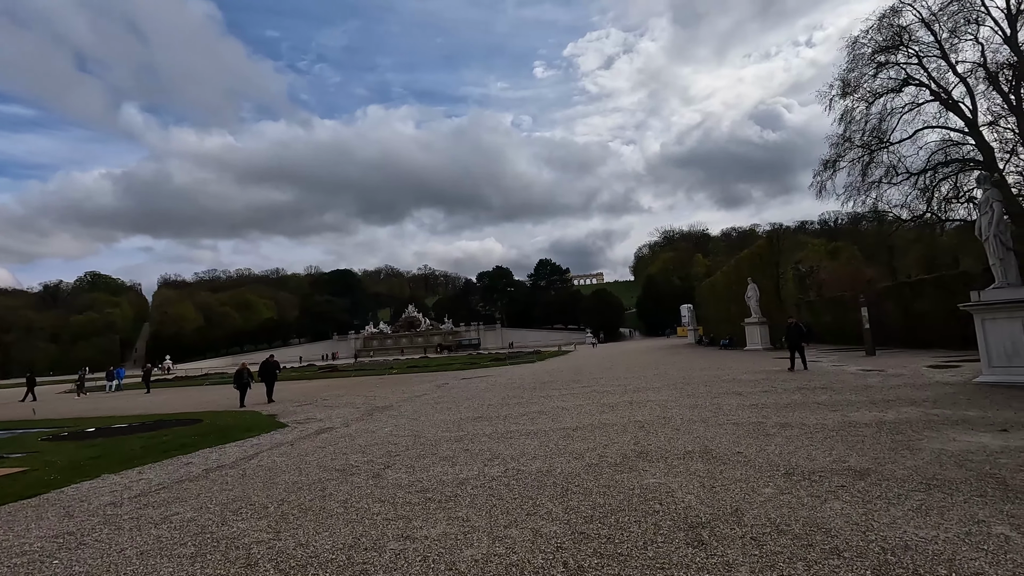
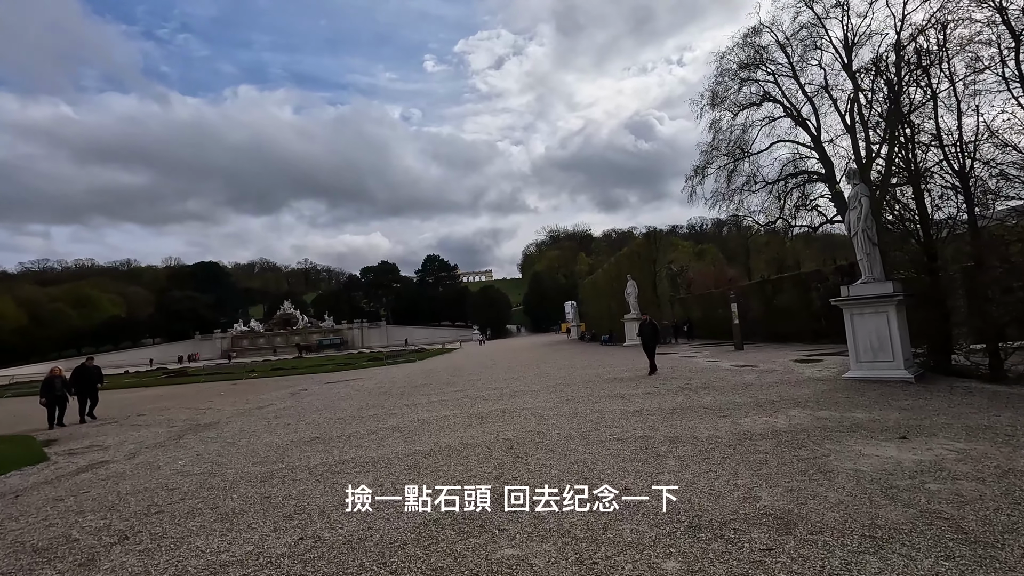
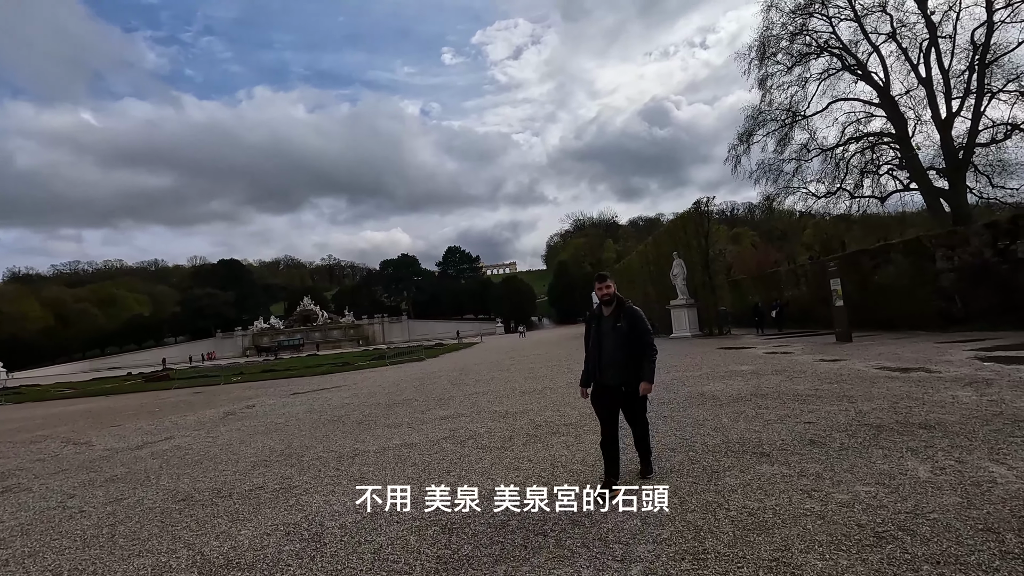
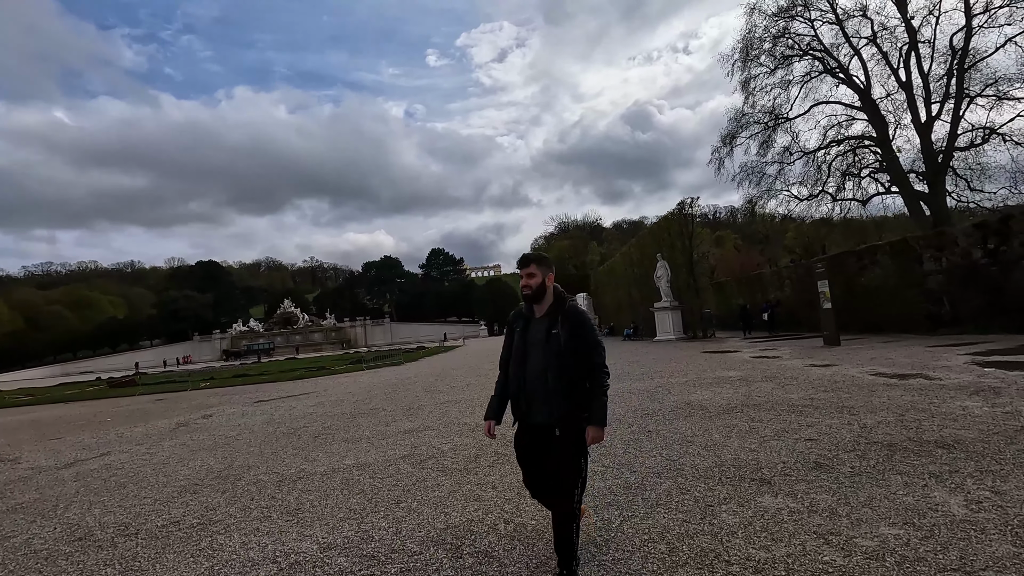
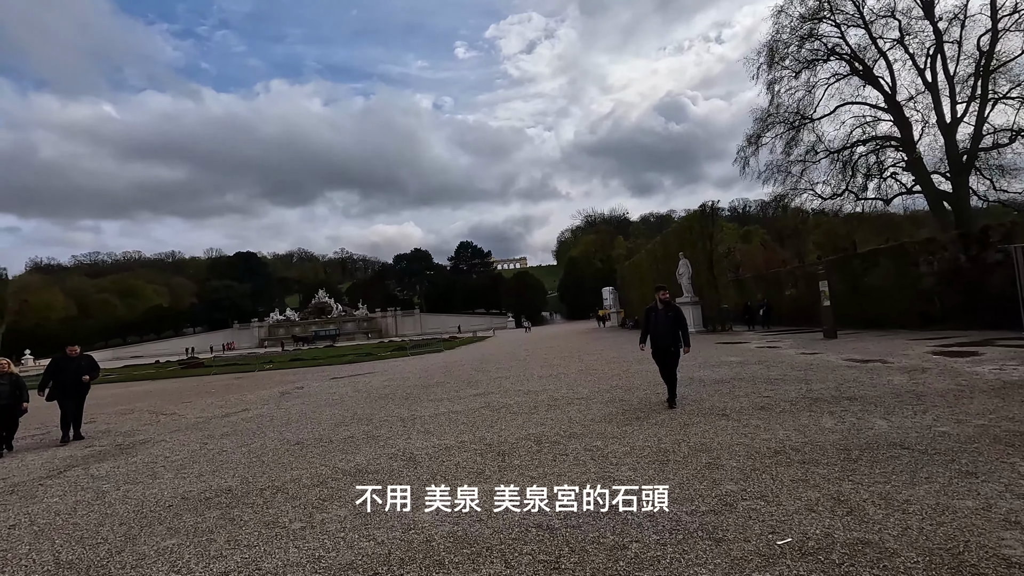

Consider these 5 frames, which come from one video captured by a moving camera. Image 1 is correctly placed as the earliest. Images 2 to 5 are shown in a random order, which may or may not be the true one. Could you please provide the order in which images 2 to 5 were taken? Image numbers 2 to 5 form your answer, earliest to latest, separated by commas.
2, 5, 3, 4
